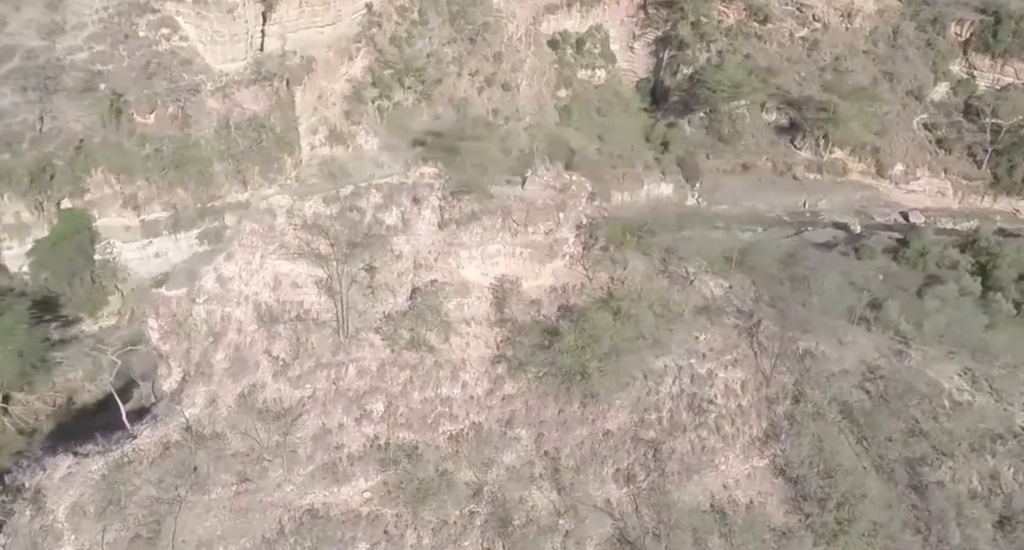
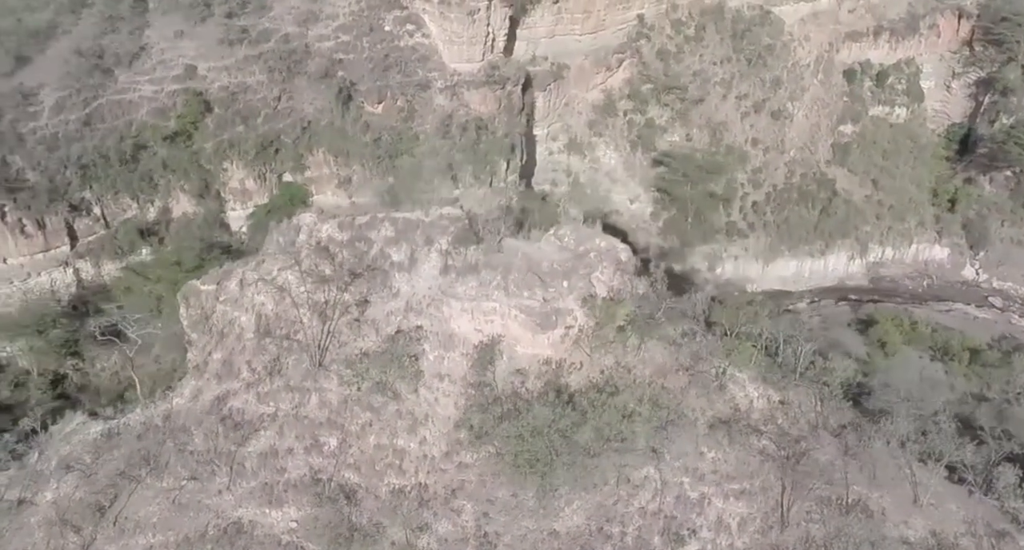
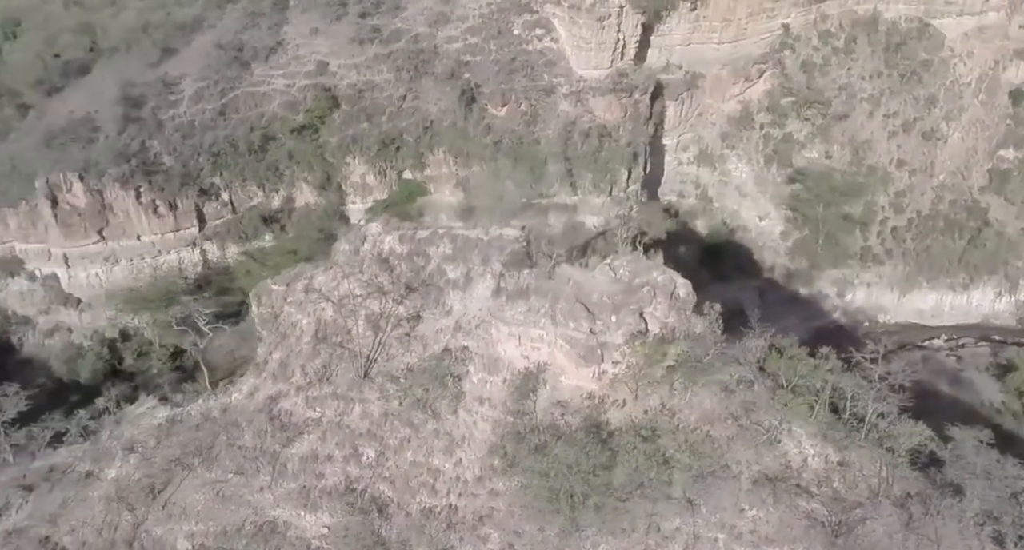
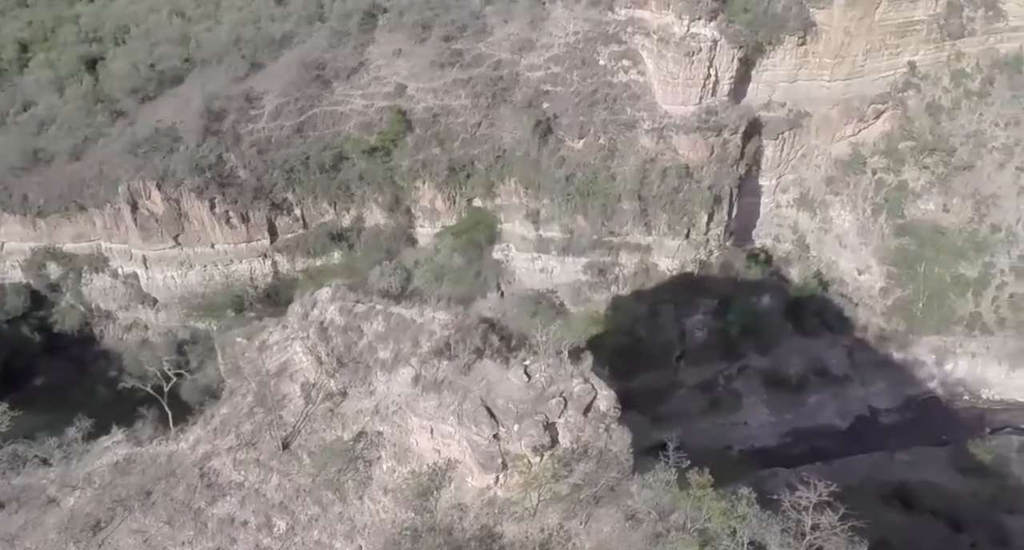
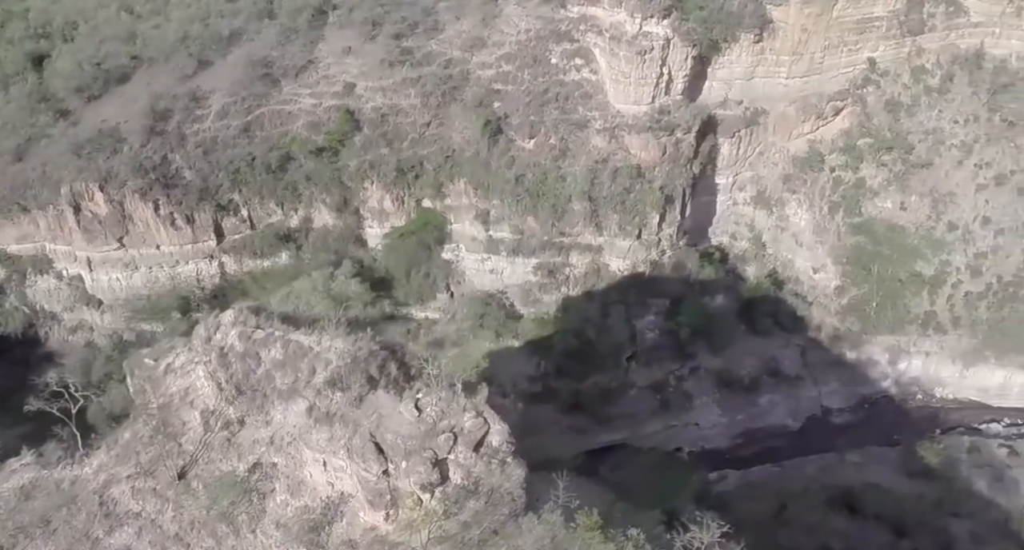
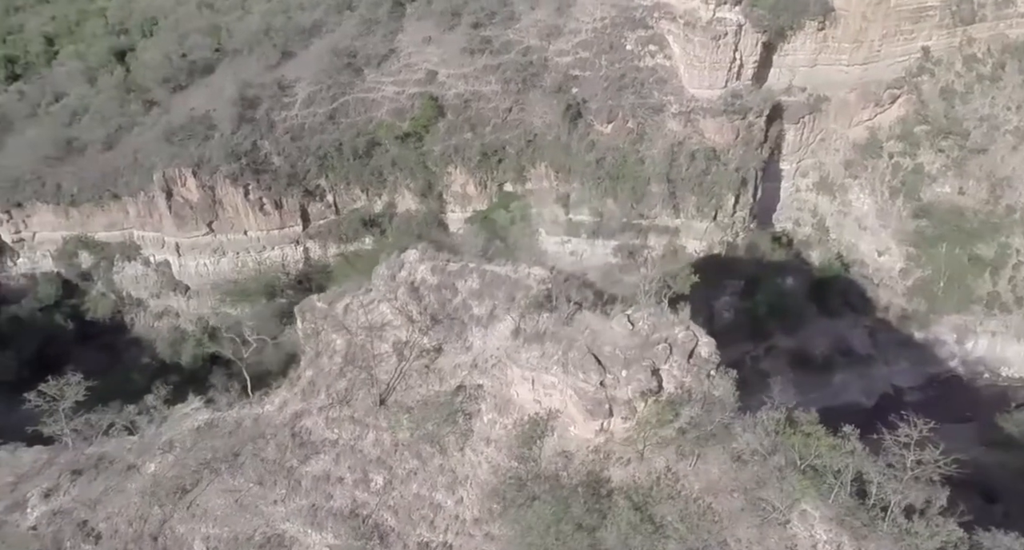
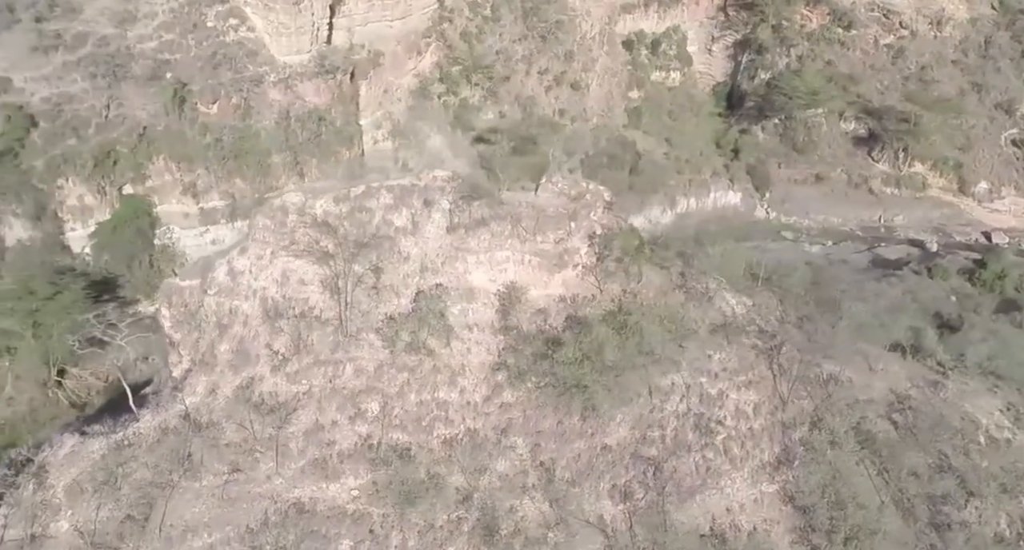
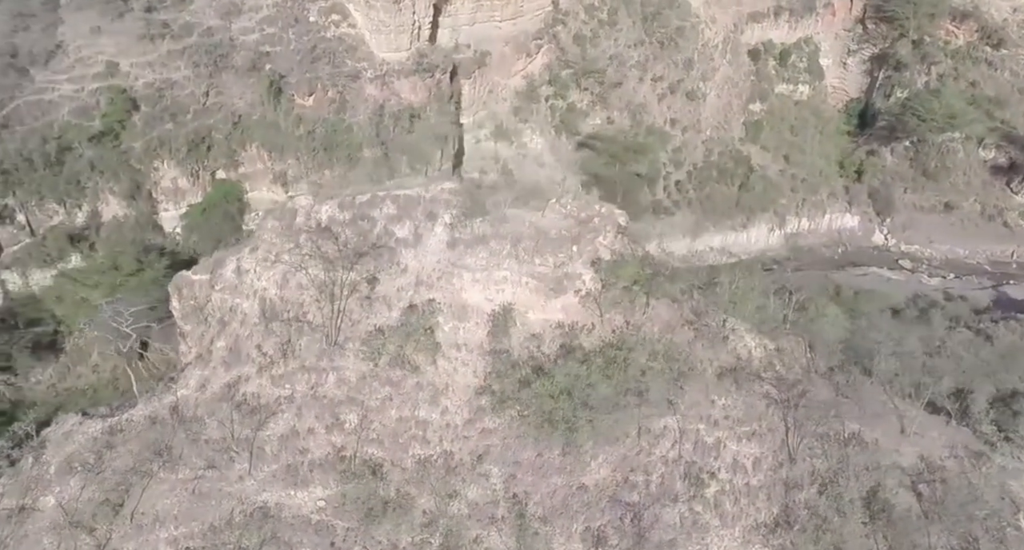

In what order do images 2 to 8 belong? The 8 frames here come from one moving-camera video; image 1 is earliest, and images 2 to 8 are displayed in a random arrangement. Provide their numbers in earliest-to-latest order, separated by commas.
7, 8, 2, 3, 6, 4, 5
